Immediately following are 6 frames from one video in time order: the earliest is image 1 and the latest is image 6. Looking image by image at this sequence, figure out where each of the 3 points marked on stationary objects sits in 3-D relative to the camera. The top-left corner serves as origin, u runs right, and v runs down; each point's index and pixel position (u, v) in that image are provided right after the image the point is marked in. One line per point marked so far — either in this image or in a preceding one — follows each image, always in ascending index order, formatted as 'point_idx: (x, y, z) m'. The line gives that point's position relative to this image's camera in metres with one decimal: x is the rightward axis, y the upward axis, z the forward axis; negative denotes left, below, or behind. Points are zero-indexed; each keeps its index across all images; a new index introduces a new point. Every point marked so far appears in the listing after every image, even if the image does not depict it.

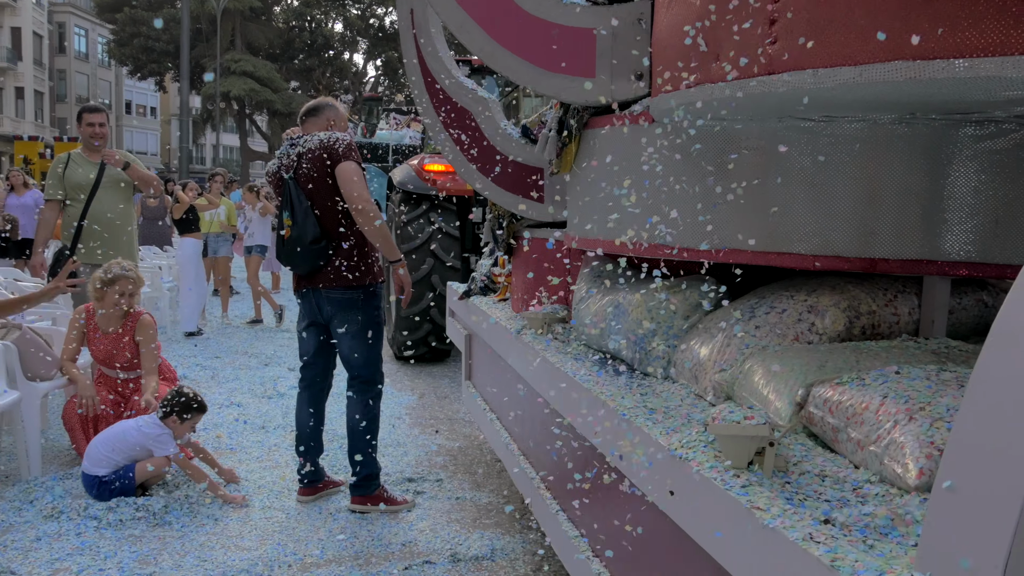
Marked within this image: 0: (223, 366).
0: (-2.1, -0.6, +7.4) m
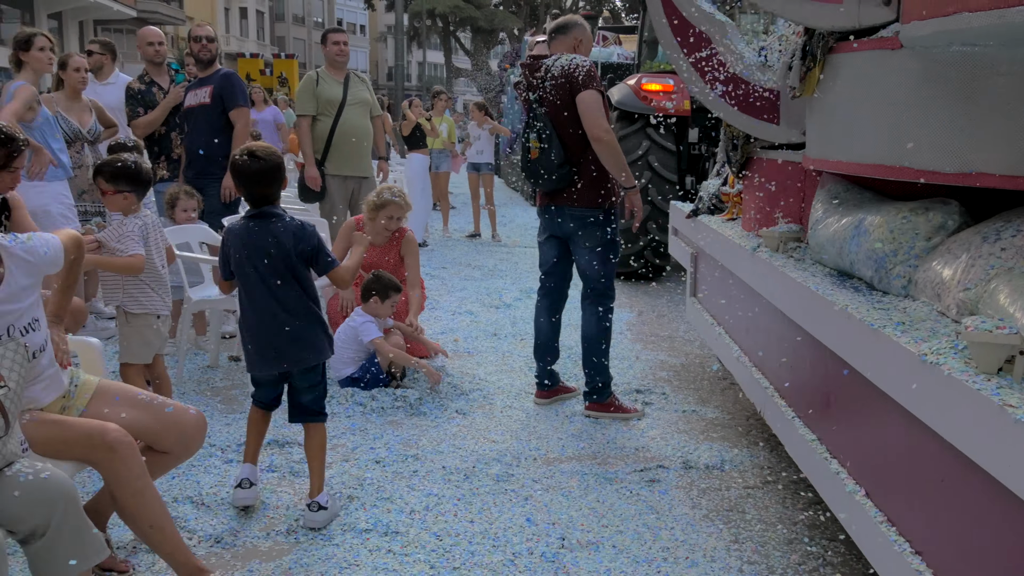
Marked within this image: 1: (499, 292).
0: (-0.5, +0.1, +8.0) m
1: (-0.1, 0.0, +7.2) m
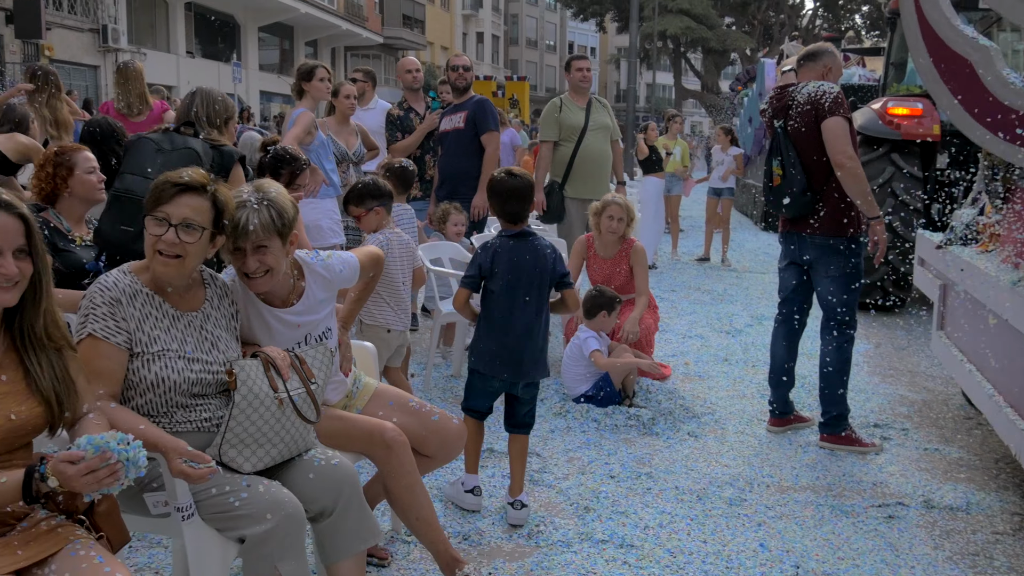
0: (+1.3, -0.1, +8.0) m
1: (+1.5, -0.2, +7.2) m
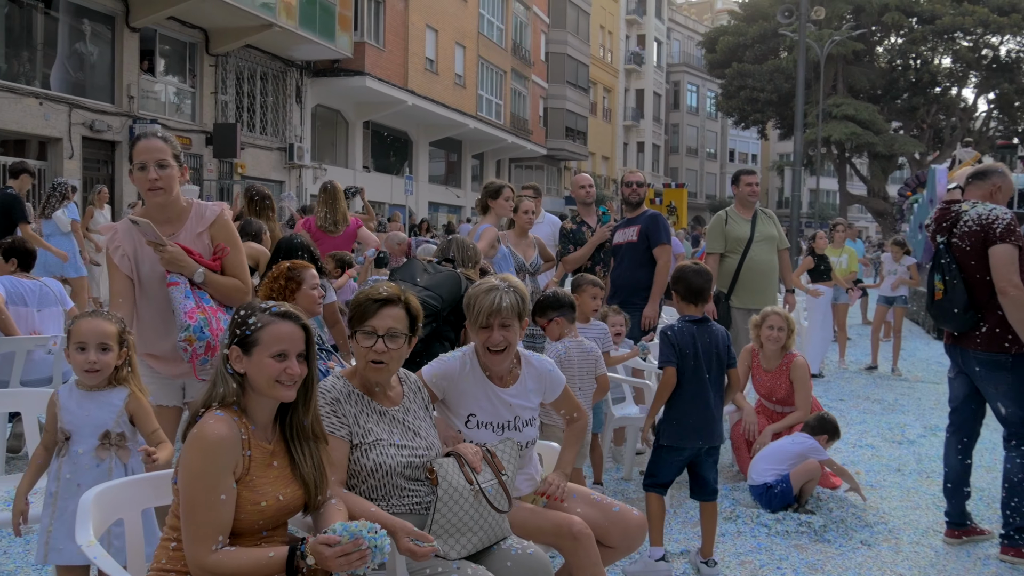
0: (+2.6, -0.9, +7.9) m
1: (+2.7, -1.0, +7.0) m
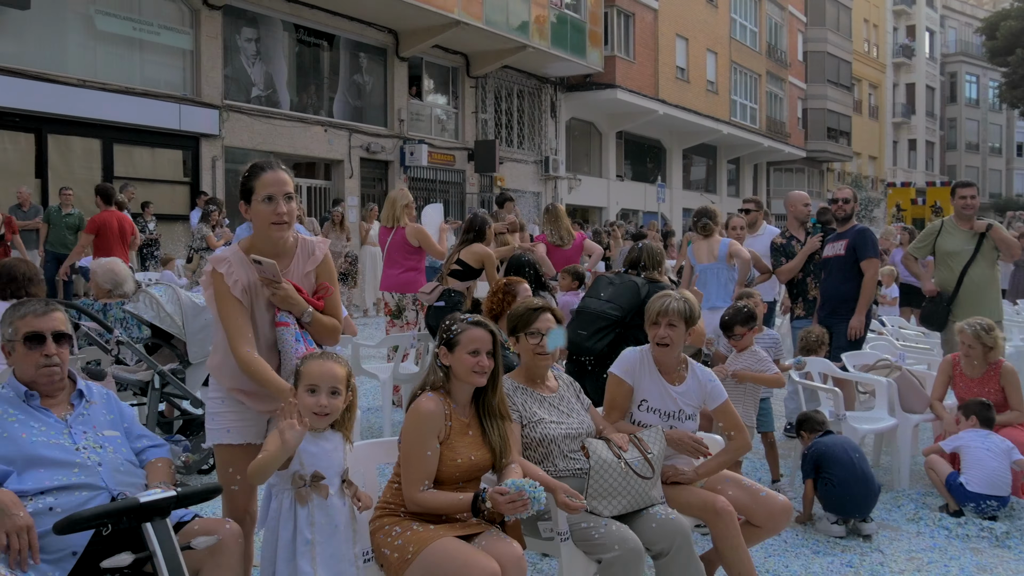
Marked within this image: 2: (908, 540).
0: (+4.3, -1.0, +7.6) m
1: (+4.2, -1.0, +6.8) m
2: (+1.7, -1.1, +4.3) m
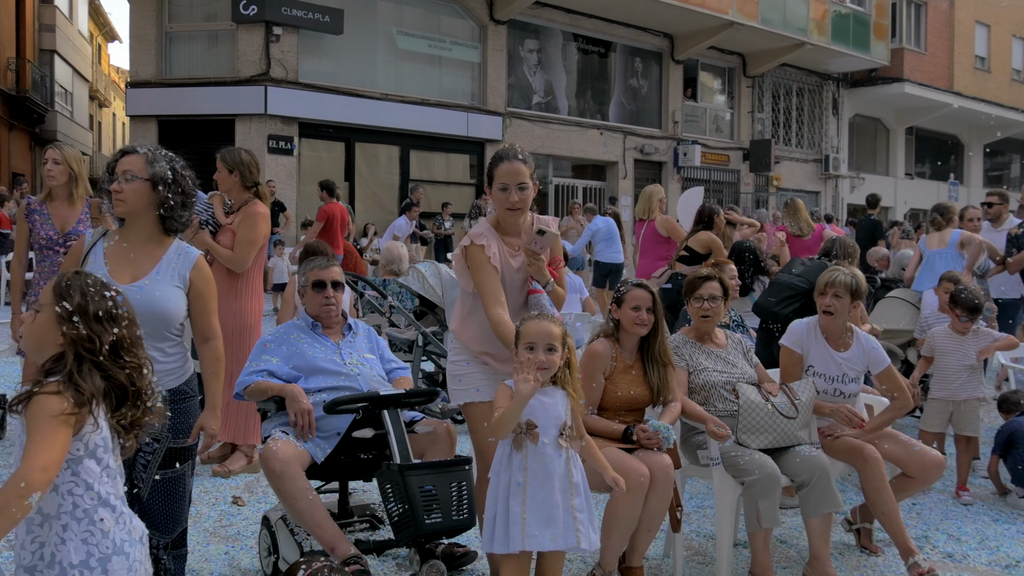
0: (+6.0, -1.0, +6.8) m
1: (+5.6, -1.0, +6.1) m
2: (+2.6, -1.0, +4.4) m
